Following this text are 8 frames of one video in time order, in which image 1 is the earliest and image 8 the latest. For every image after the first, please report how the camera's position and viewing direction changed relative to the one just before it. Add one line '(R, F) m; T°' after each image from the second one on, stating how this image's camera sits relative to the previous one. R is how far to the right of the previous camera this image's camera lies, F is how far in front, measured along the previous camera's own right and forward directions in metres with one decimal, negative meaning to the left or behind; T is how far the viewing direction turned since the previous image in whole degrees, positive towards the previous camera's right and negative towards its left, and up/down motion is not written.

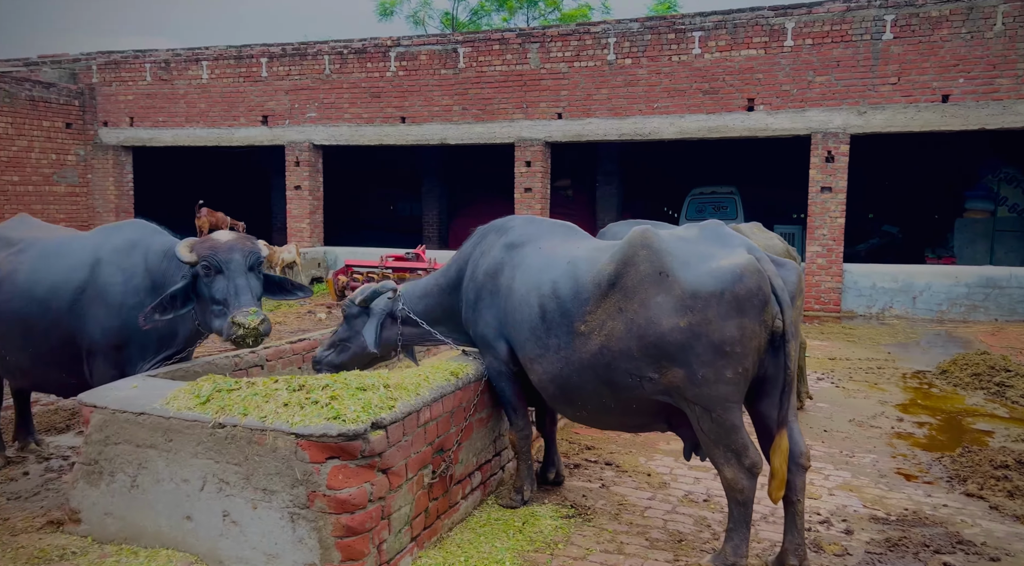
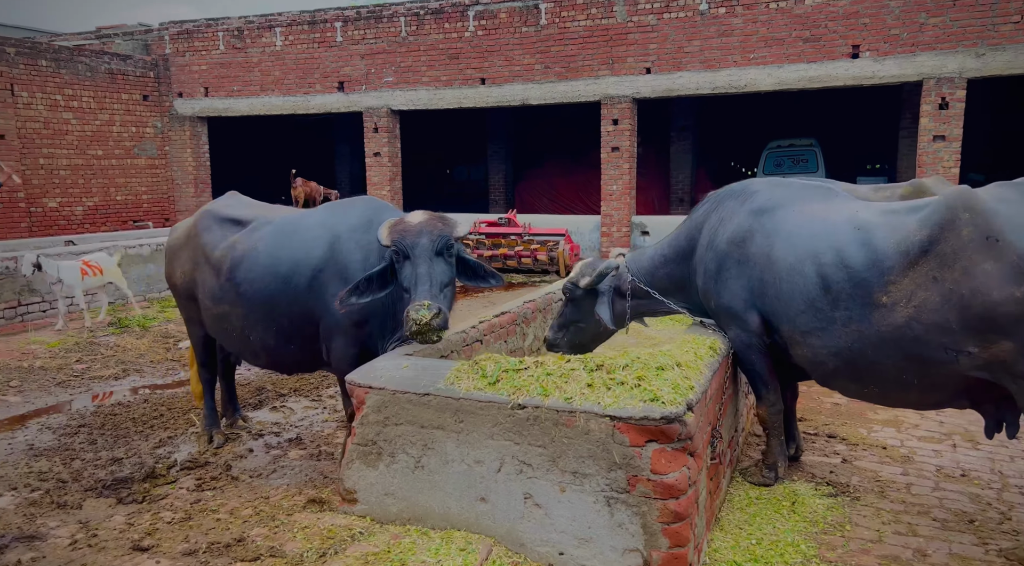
(-0.9, +0.1) m; -3°
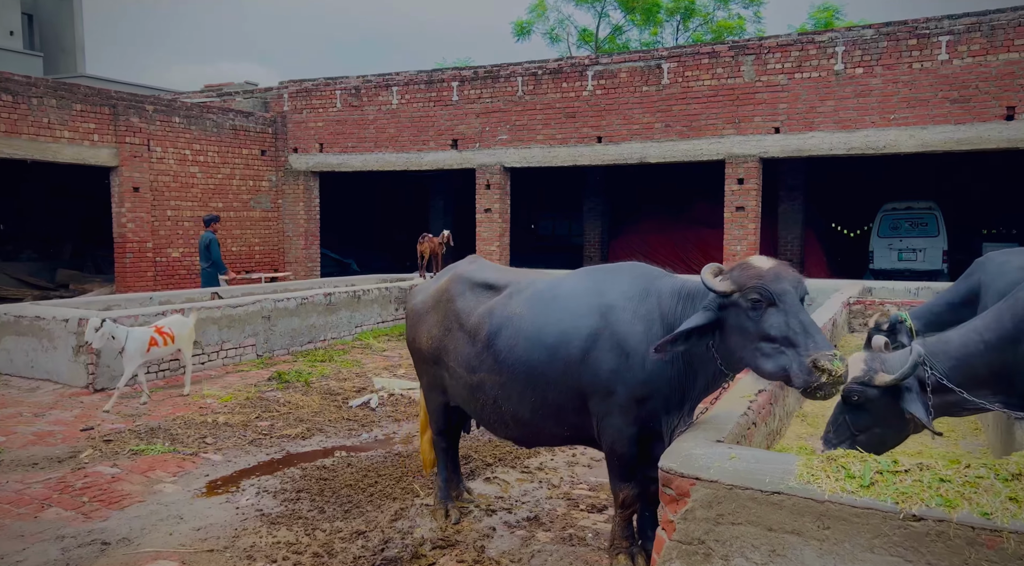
(-1.0, +0.1) m; -5°
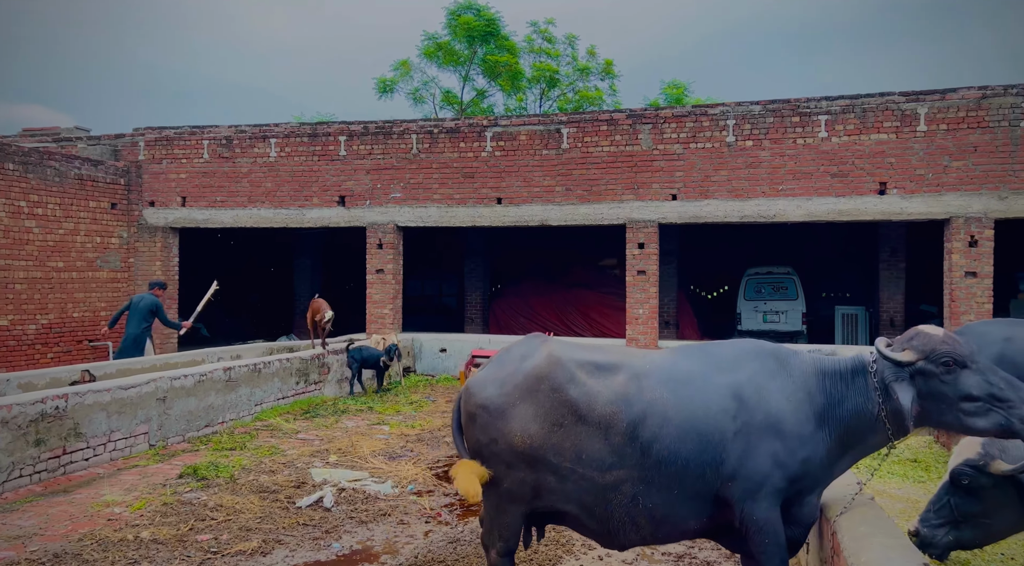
(-1.0, +0.6) m; +12°
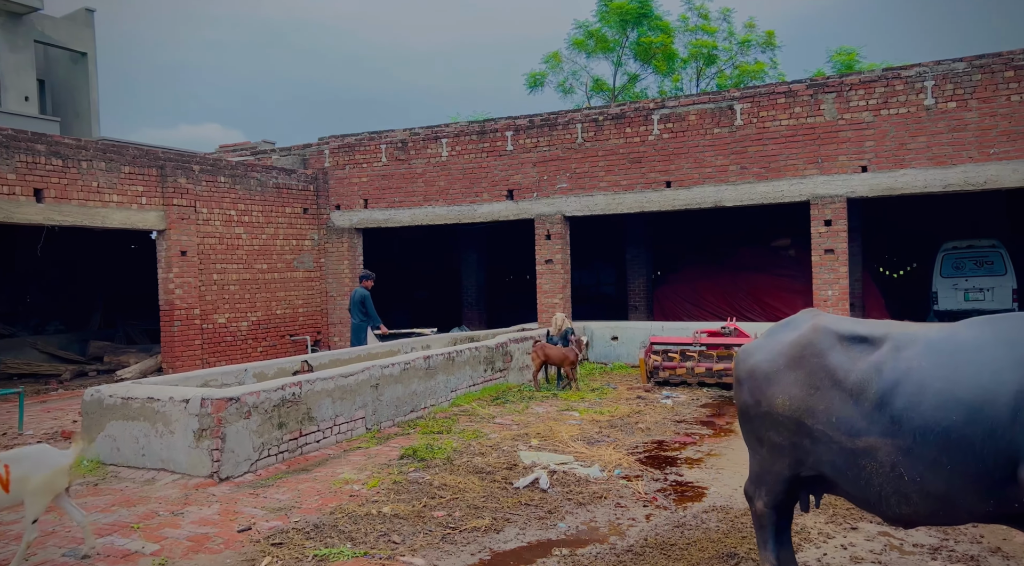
(-0.4, -0.1) m; -12°
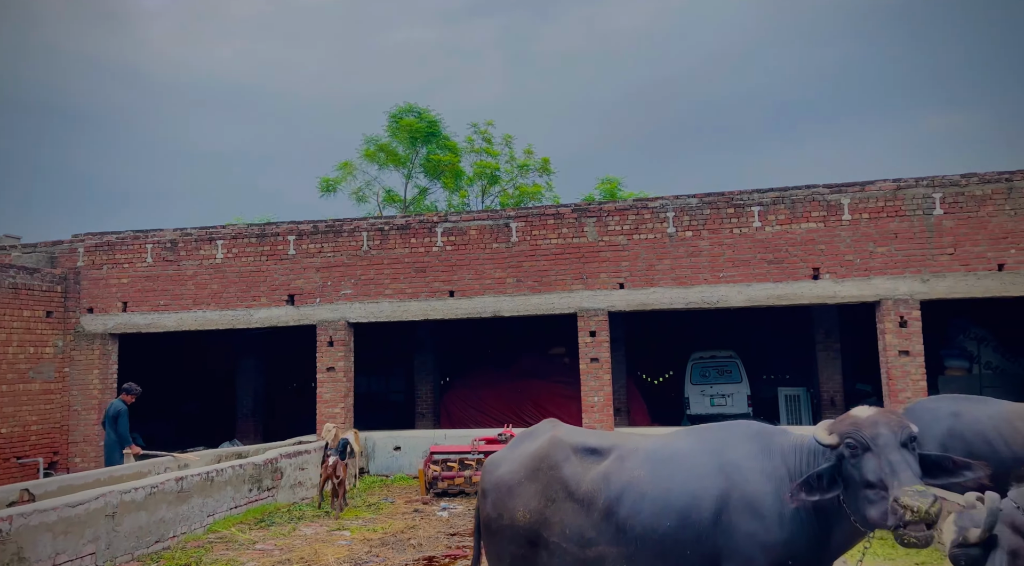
(+0.2, -0.1) m; +16°
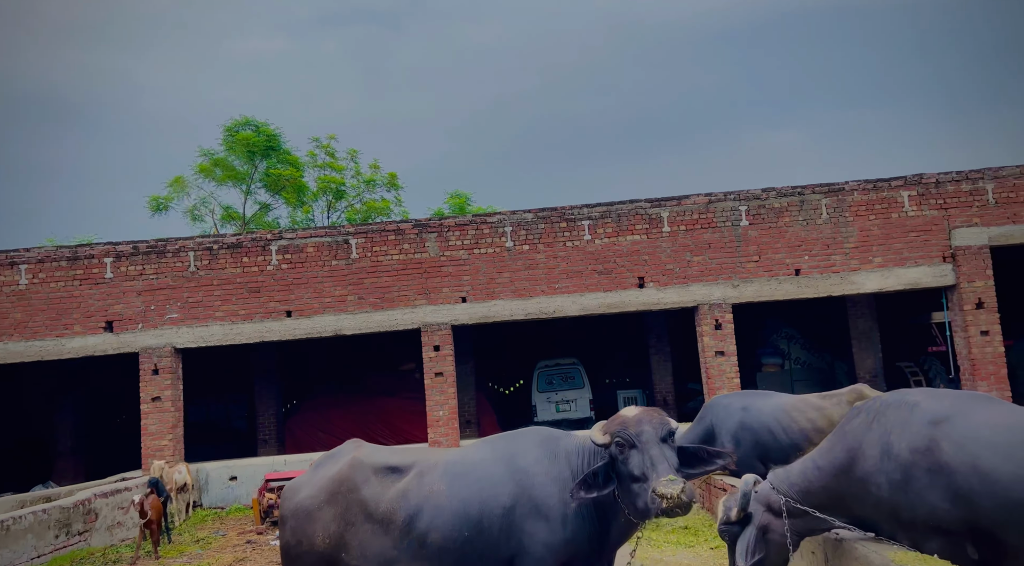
(+0.3, -0.1) m; +11°
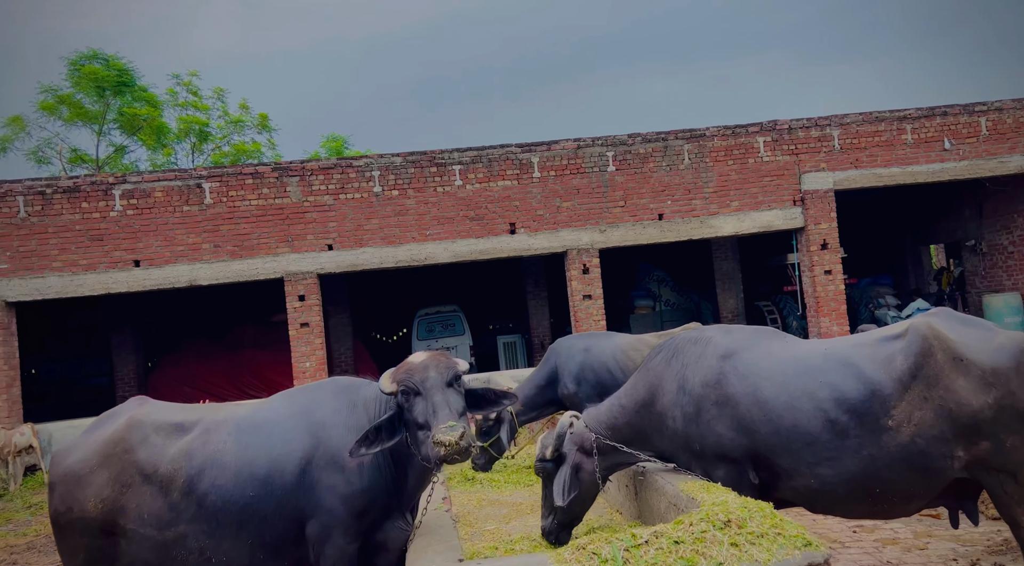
(+0.5, +0.1) m; +8°
